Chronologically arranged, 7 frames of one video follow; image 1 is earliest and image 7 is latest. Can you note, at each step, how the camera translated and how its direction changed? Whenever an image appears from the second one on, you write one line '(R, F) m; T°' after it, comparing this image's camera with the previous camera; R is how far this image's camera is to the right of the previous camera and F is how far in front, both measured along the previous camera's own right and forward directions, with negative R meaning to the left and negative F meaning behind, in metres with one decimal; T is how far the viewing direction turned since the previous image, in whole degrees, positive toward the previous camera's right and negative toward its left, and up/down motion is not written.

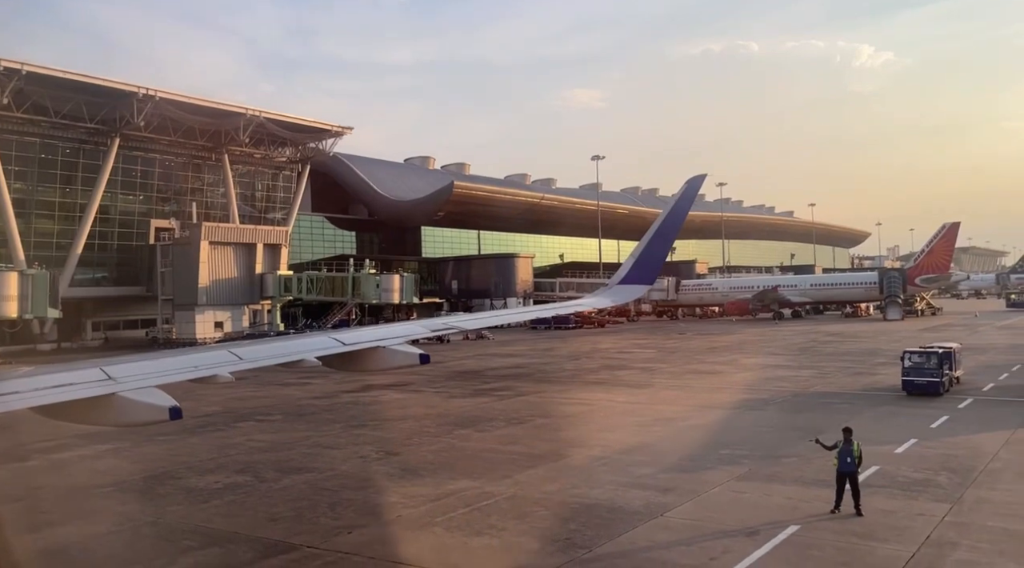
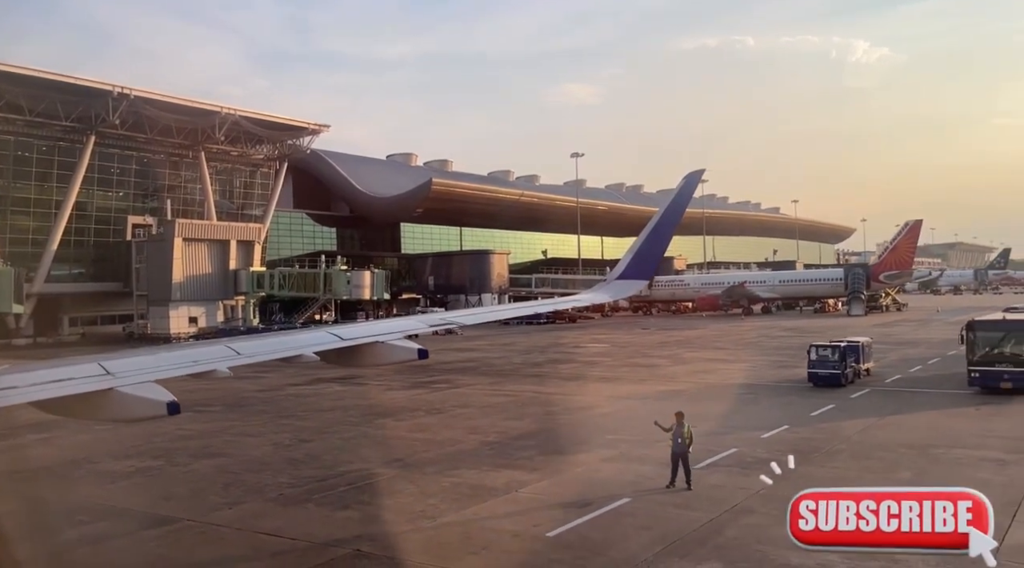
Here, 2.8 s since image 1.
(+1.8, -1.2) m; +1°
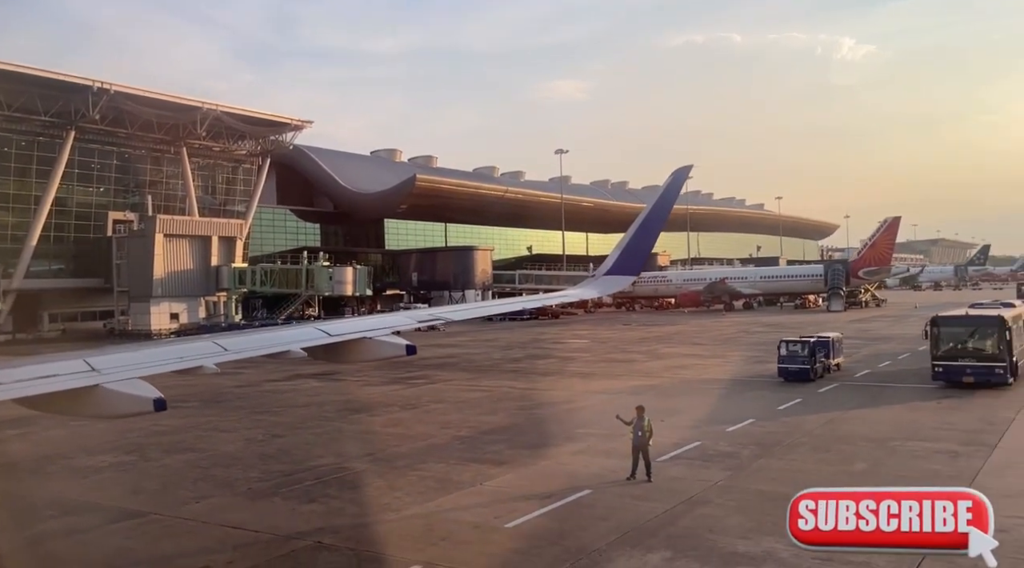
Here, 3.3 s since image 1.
(+0.3, -0.2) m; +1°
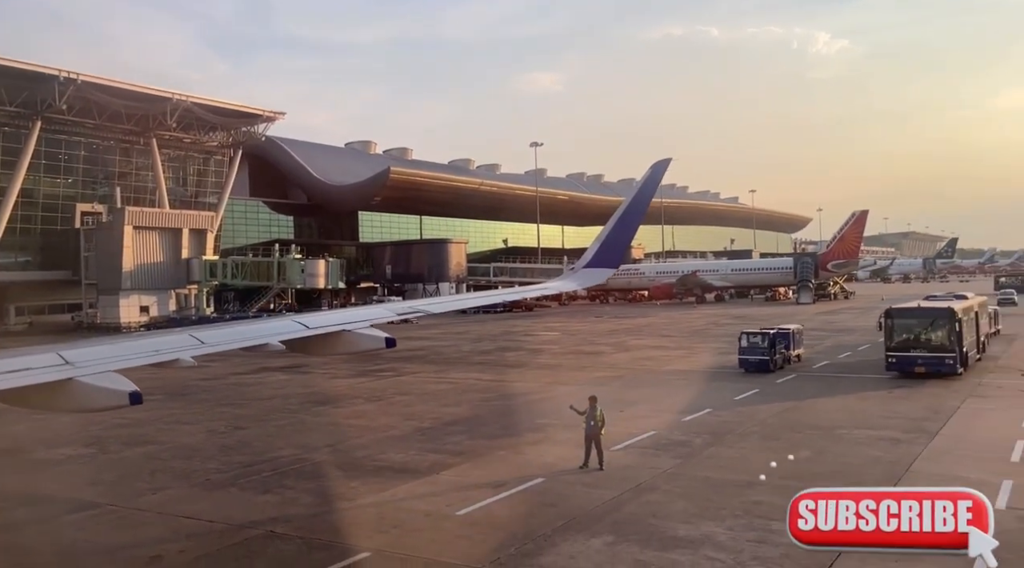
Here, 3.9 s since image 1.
(+0.3, -0.2) m; +2°
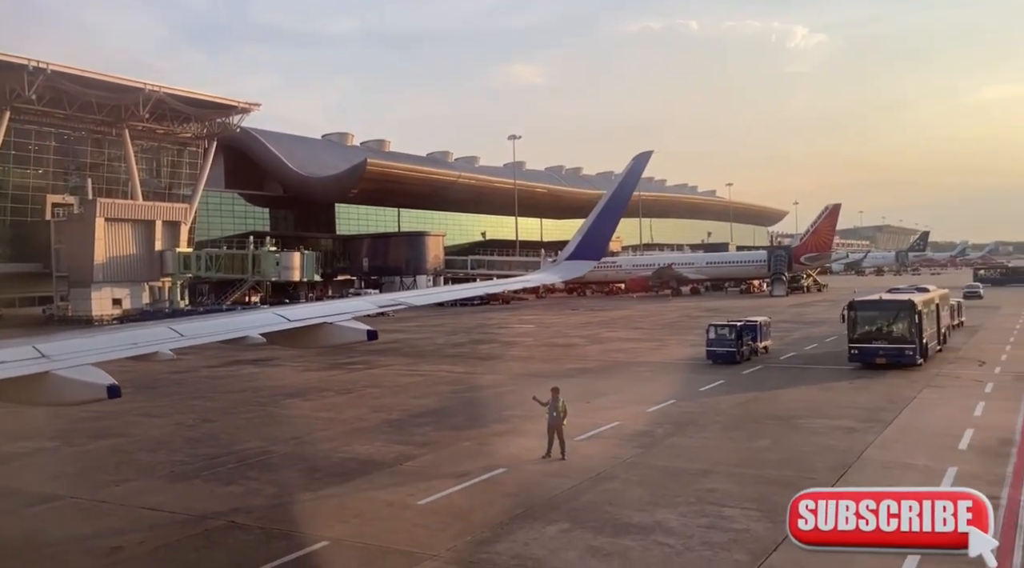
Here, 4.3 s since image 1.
(+0.2, -0.2) m; +1°
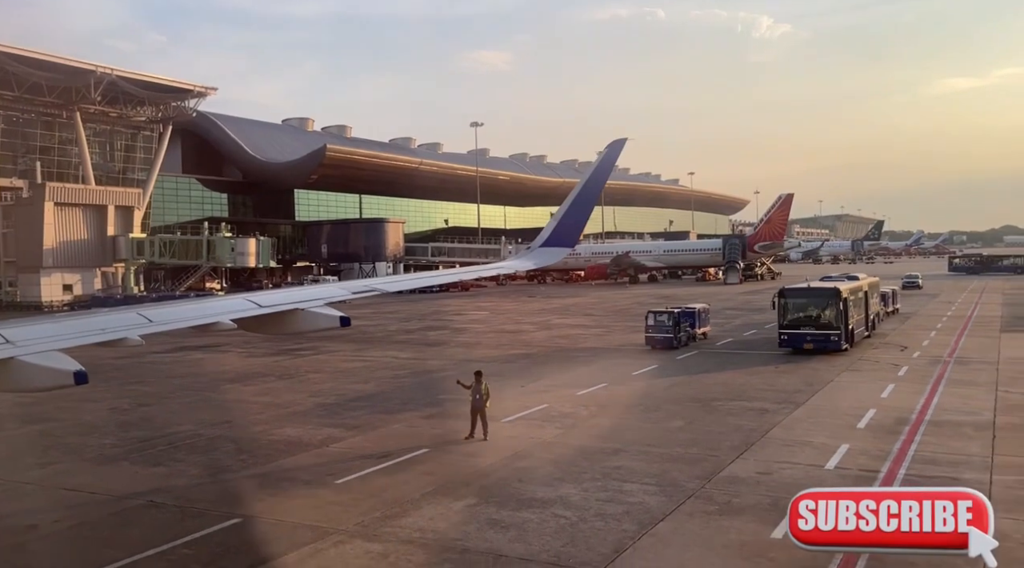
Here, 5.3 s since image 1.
(+0.6, -0.4) m; +2°
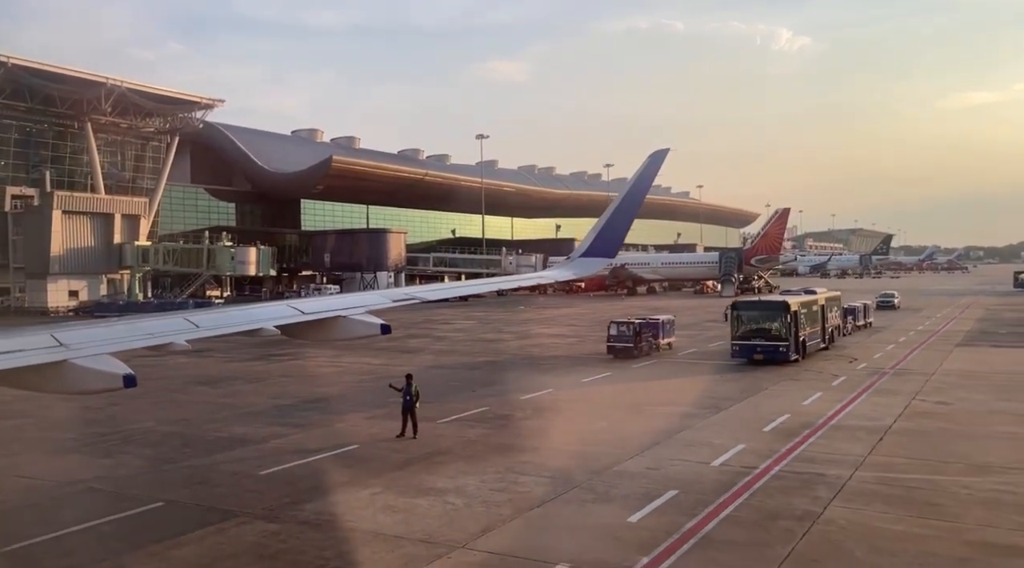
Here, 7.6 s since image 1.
(+1.4, -0.9) m; -1°
